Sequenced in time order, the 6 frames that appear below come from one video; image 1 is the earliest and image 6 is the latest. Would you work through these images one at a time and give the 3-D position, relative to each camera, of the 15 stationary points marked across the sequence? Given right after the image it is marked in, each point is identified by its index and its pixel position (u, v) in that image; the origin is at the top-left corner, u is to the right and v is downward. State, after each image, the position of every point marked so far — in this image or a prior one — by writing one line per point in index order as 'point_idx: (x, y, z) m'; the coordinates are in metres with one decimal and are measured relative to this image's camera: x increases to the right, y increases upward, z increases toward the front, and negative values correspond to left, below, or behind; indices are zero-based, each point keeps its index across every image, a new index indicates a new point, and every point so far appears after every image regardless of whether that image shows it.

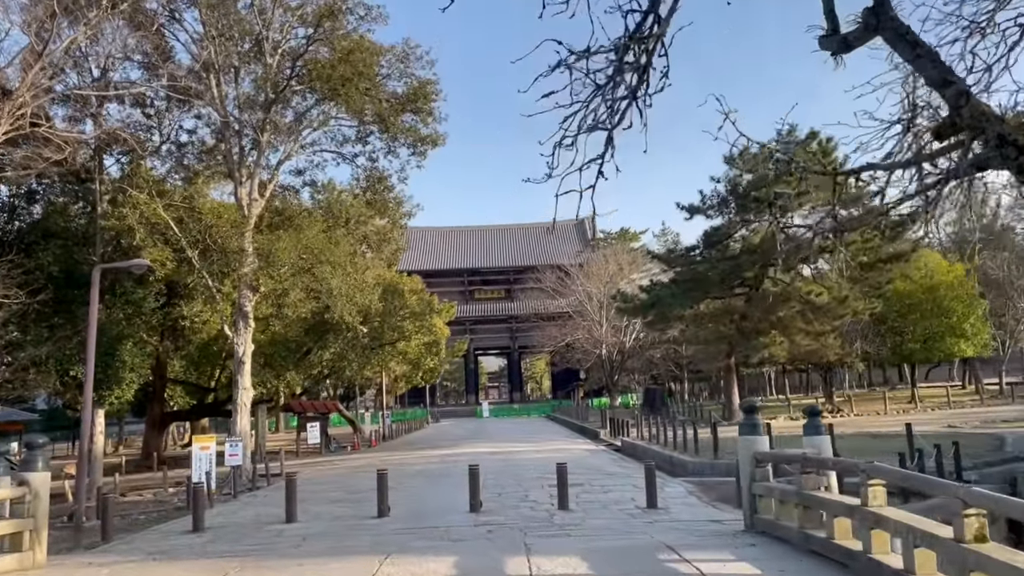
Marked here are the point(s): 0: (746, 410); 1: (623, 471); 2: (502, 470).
0: (+2.2, -1.2, +7.8) m
1: (+2.0, -3.3, +14.7) m
2: (-0.2, -3.5, +15.8) m
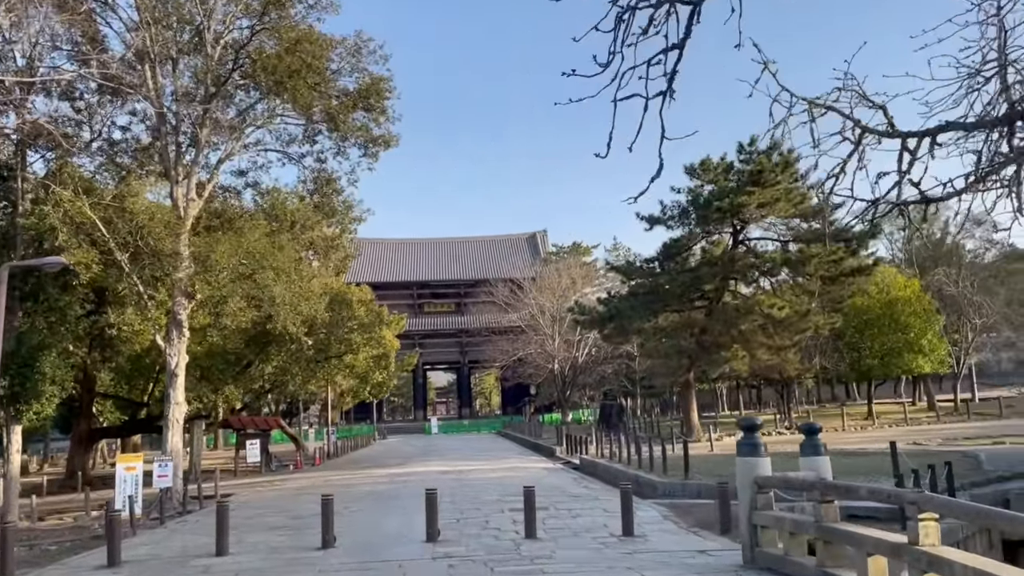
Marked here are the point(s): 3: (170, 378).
0: (+2.0, -1.2, +6.9) m
1: (+1.3, -3.4, +13.7) m
2: (-1.0, -3.7, +14.7) m
3: (-7.8, -2.1, +18.8) m
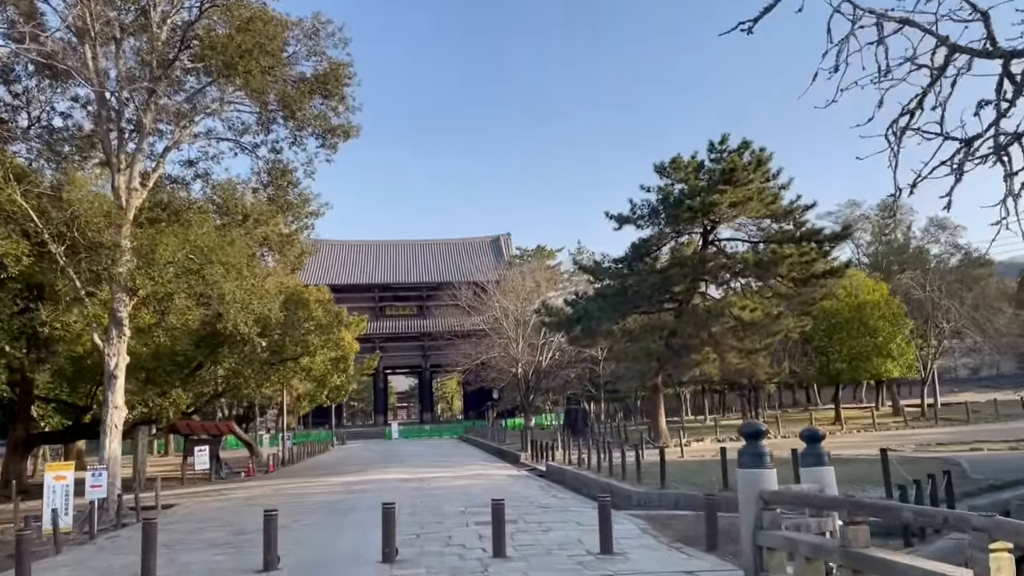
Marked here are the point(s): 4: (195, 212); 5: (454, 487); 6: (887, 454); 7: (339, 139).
0: (+1.7, -1.1, +6.0) m
1: (+0.7, -3.4, +12.8) m
2: (-1.6, -3.6, +13.7) m
3: (-8.6, -2.0, +17.5) m
4: (-7.4, +1.8, +19.4) m
5: (-1.2, -4.1, +16.9) m
6: (+5.1, -2.2, +11.1) m
7: (-4.1, +3.6, +19.8) m
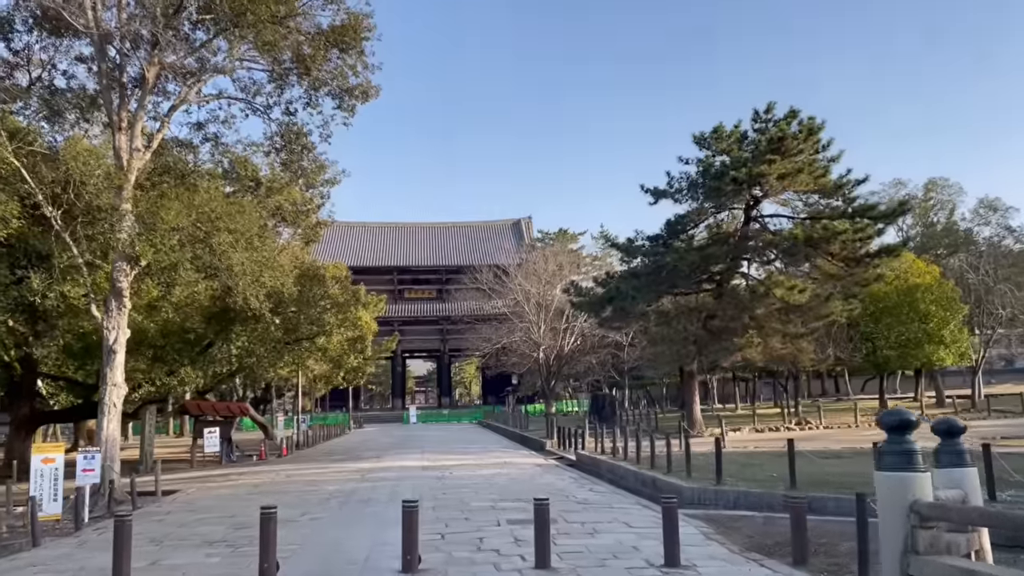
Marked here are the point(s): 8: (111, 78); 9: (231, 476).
0: (+2.1, -0.8, +4.5) m
1: (+1.2, -2.9, +11.3) m
2: (-1.1, -3.1, +12.3) m
3: (-8.0, -1.3, +16.2) m
4: (-6.7, +2.4, +18.0) m
5: (-0.6, -3.6, +15.5) m
6: (+5.5, -1.9, +9.6) m
7: (-3.4, +4.2, +18.3) m
8: (-8.3, +4.4, +17.1) m
9: (-6.4, -4.3, +18.8) m
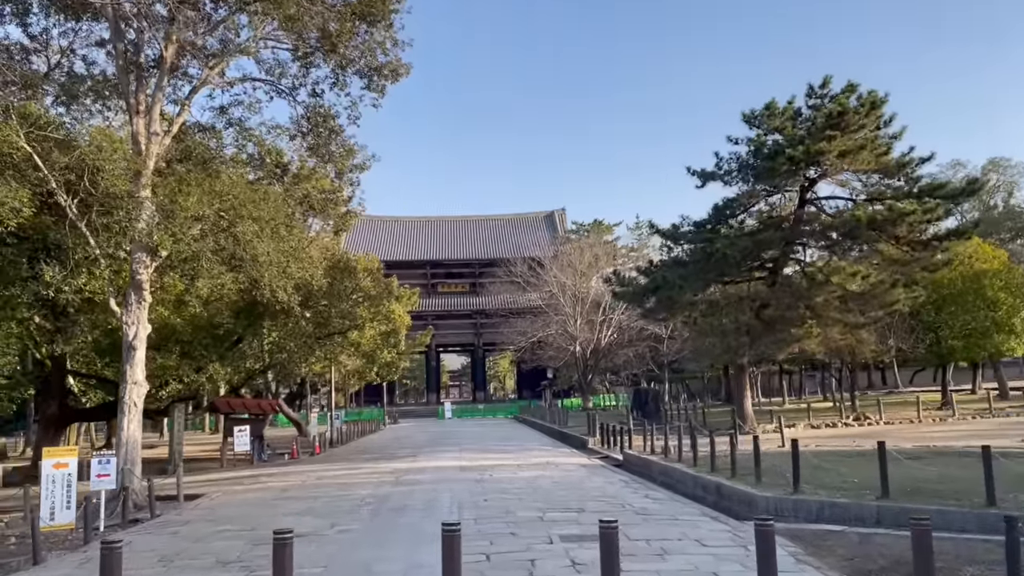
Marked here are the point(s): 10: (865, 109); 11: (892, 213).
0: (+2.4, -0.6, +3.3) m
1: (+1.8, -2.7, +10.1) m
2: (-0.4, -2.9, +11.2) m
3: (-7.2, -1.2, +15.4) m
4: (-5.9, +2.6, +17.1) m
5: (+0.2, -3.4, +14.4) m
6: (+6.1, -1.7, +8.2) m
7: (-2.6, +4.4, +17.2) m
8: (-7.6, +4.5, +16.2) m
9: (-5.5, -4.1, +17.9) m
10: (+8.5, +4.3, +20.0) m
11: (+8.9, +1.8, +19.4) m
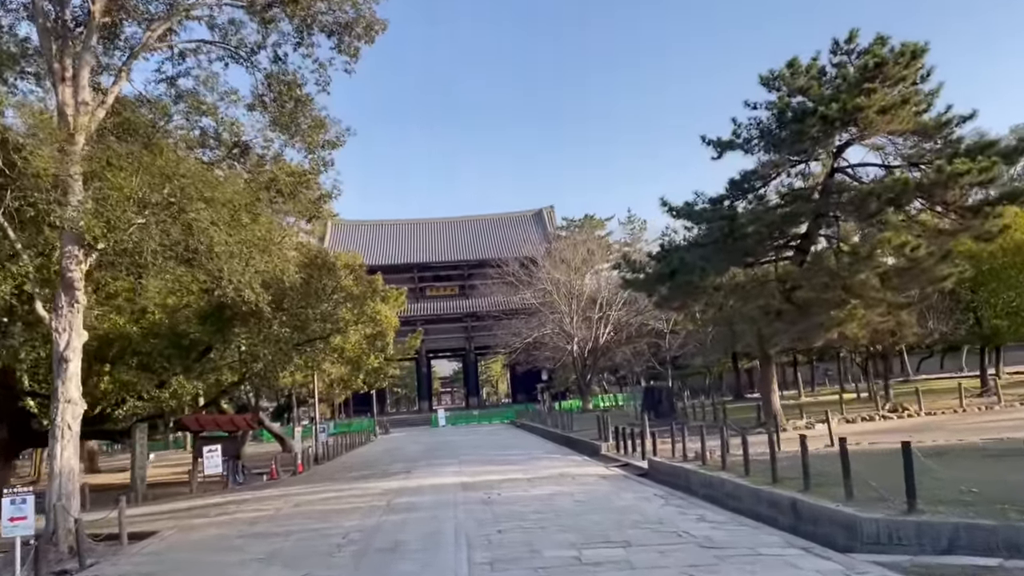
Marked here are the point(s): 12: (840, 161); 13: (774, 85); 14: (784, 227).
0: (+2.7, -0.2, +0.9) m
1: (+2.1, -2.4, +7.7) m
2: (-0.2, -2.7, +8.7) m
3: (-7.1, -1.2, +12.9) m
4: (-6.0, +2.6, +14.6) m
5: (+0.4, -3.1, +12.0) m
6: (+6.3, -1.1, +5.9) m
7: (-2.7, +4.5, +14.8) m
8: (-7.7, +4.5, +13.7) m
9: (-5.3, -4.1, +15.4) m
10: (+8.4, +4.9, +17.7) m
11: (+8.9, +2.3, +17.1) m
12: (+7.7, +3.0, +19.4) m
13: (+6.2, +4.8, +19.4) m
14: (+6.2, +1.4, +18.7) m
